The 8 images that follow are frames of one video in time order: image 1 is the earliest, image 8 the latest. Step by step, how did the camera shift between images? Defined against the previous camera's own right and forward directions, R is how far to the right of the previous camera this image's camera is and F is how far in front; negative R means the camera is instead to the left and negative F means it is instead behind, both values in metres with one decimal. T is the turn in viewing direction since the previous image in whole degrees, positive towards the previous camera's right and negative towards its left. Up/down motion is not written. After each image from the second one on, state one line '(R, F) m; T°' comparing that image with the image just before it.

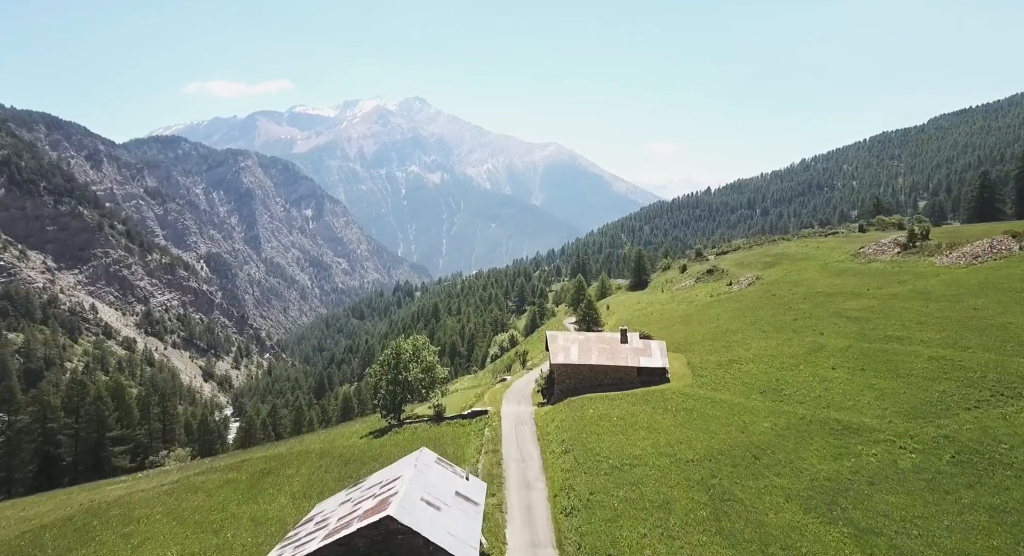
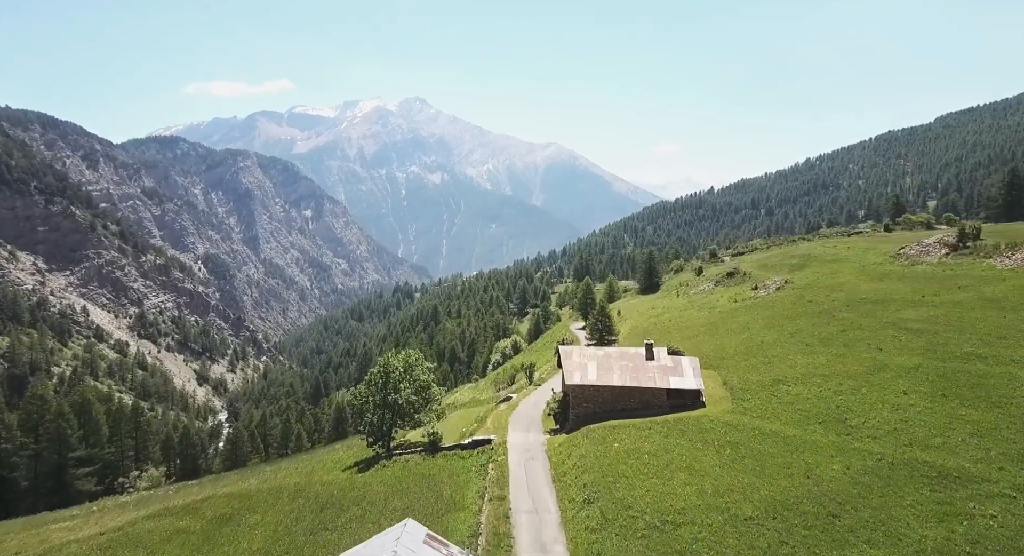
(-0.4, +6.9) m; 0°
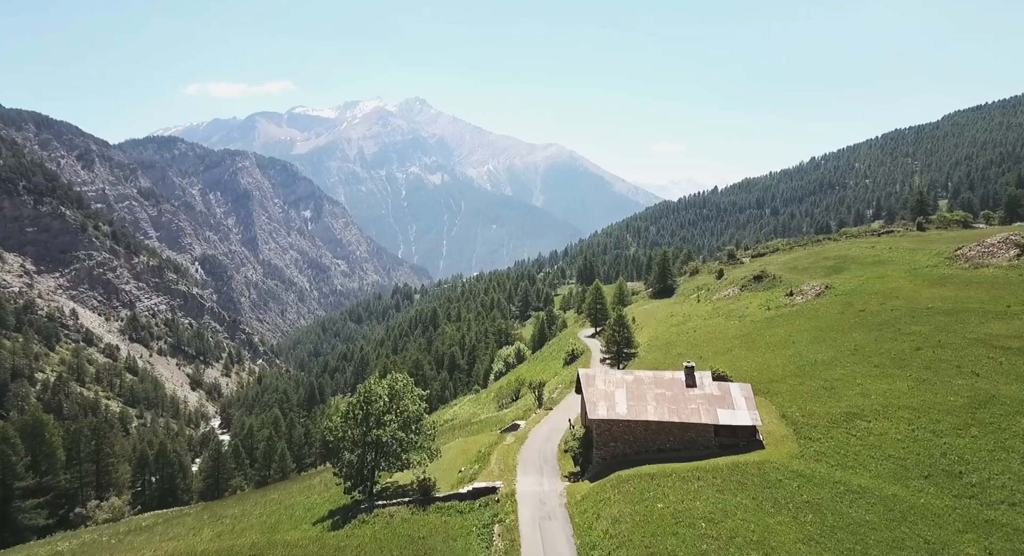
(-0.4, +7.9) m; 0°
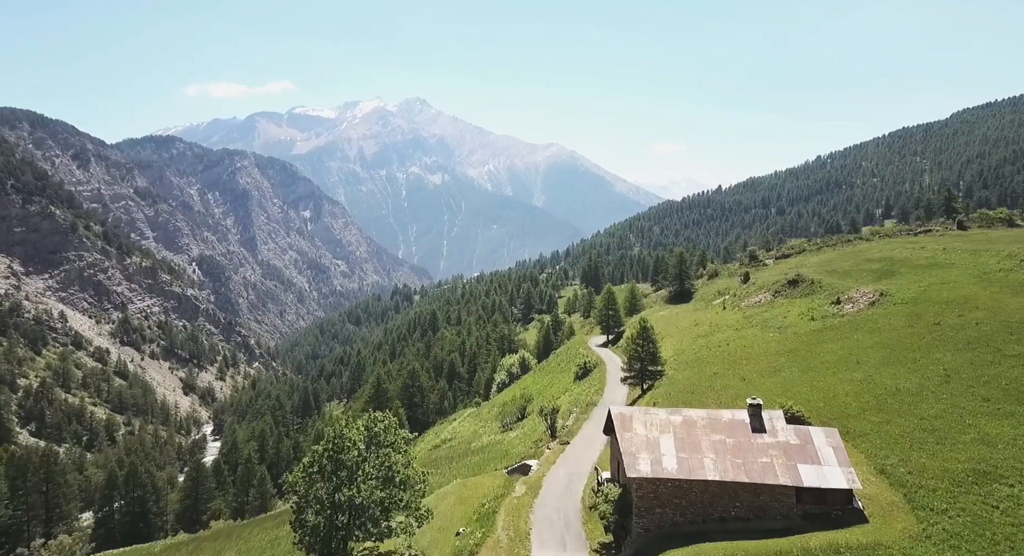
(-0.4, +8.2) m; 0°
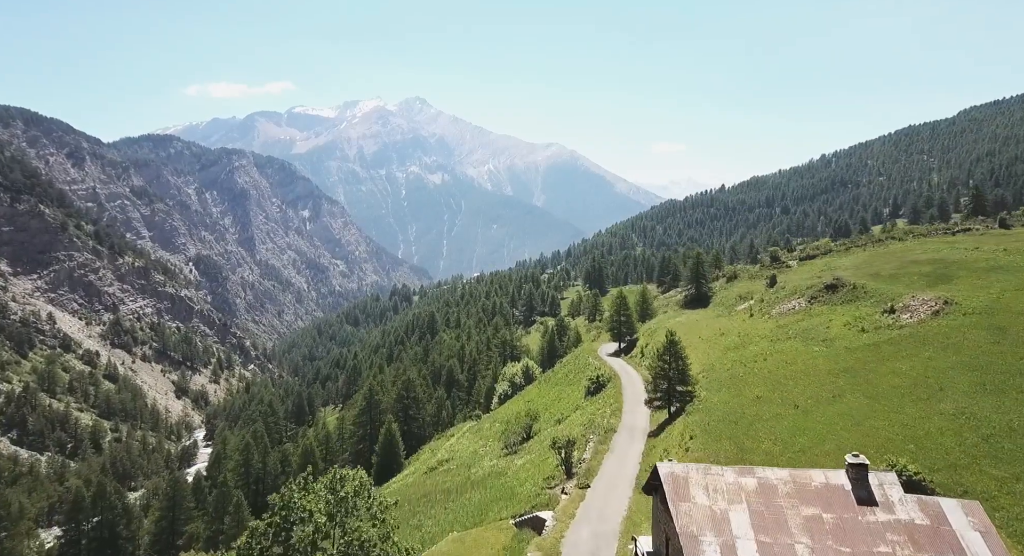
(-0.4, +7.3) m; 0°
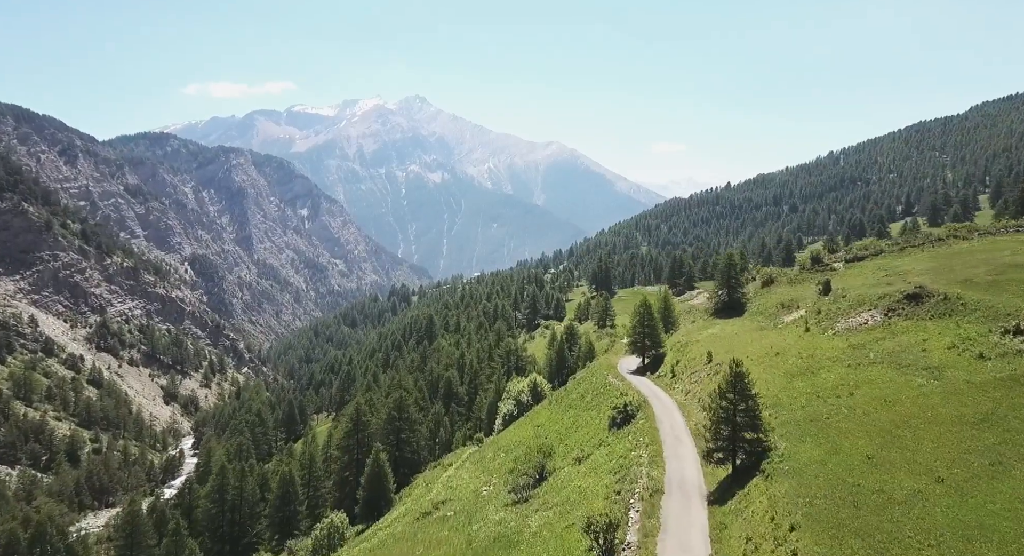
(-0.7, +11.1) m; 0°
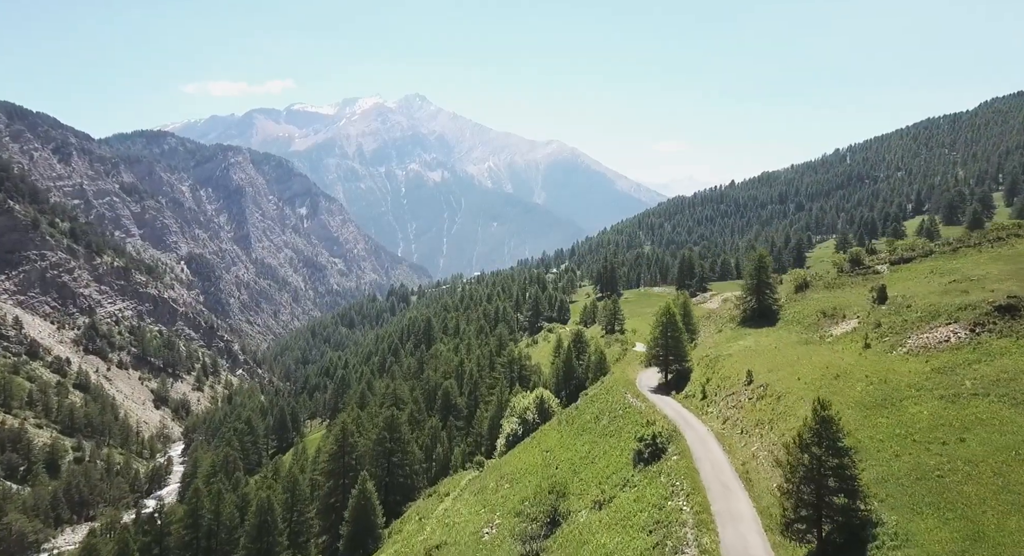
(-0.4, +8.5) m; 0°
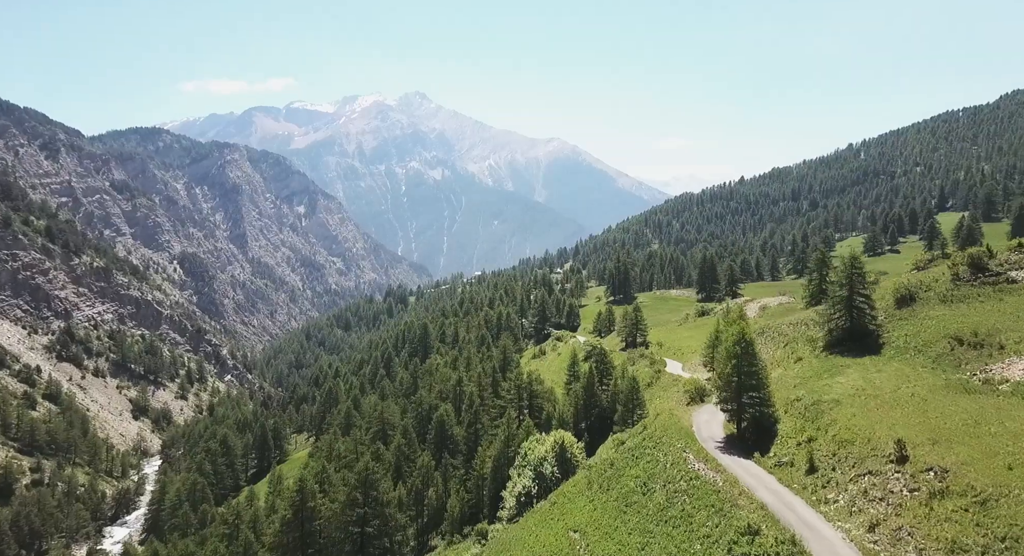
(-0.9, +17.6) m; 0°
